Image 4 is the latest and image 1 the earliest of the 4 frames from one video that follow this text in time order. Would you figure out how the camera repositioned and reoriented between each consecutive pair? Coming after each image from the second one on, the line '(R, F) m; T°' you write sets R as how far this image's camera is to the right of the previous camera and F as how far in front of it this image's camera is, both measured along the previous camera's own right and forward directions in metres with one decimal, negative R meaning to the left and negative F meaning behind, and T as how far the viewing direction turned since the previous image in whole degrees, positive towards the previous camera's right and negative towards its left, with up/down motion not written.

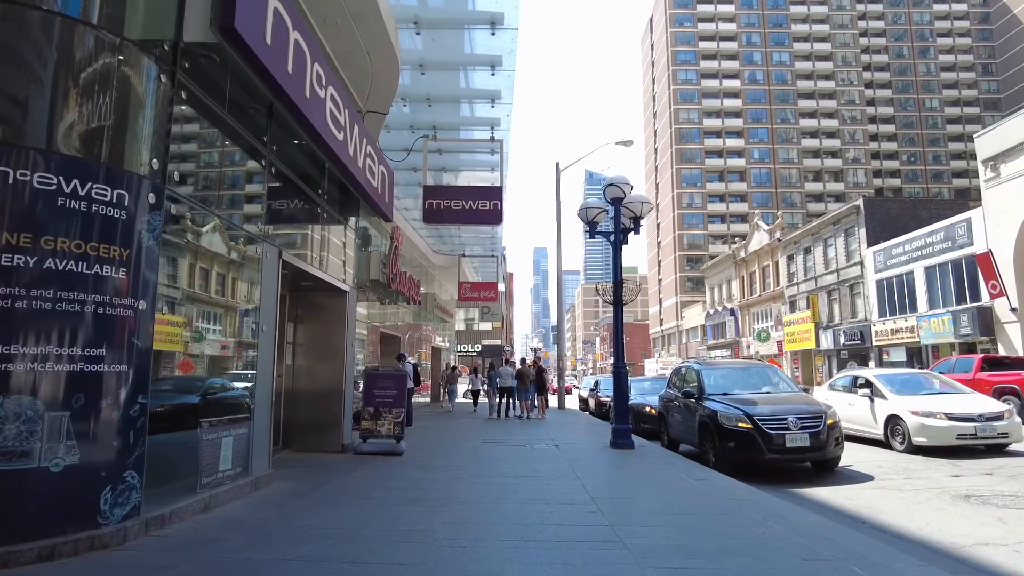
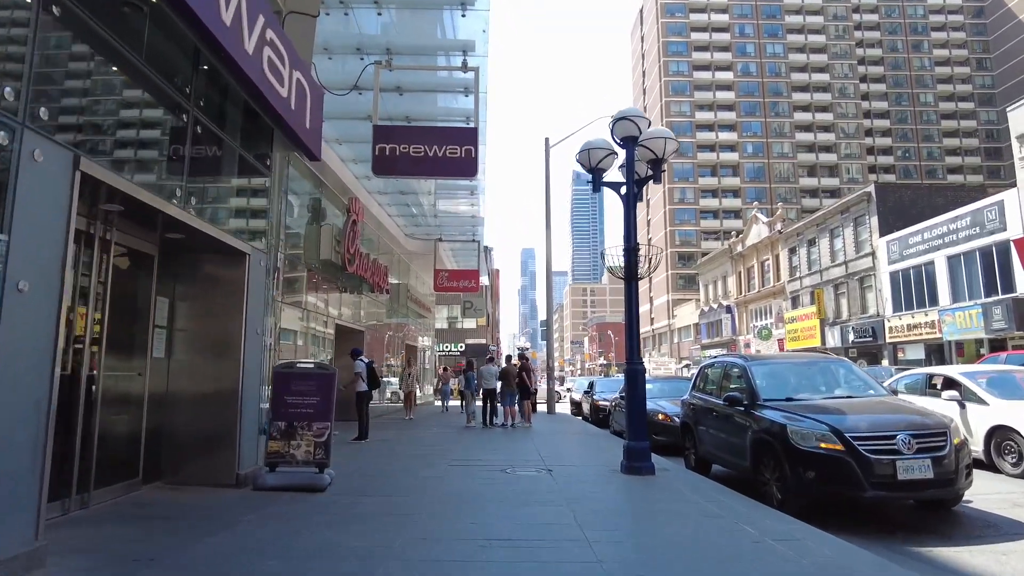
(+0.2, +3.1) m; +1°
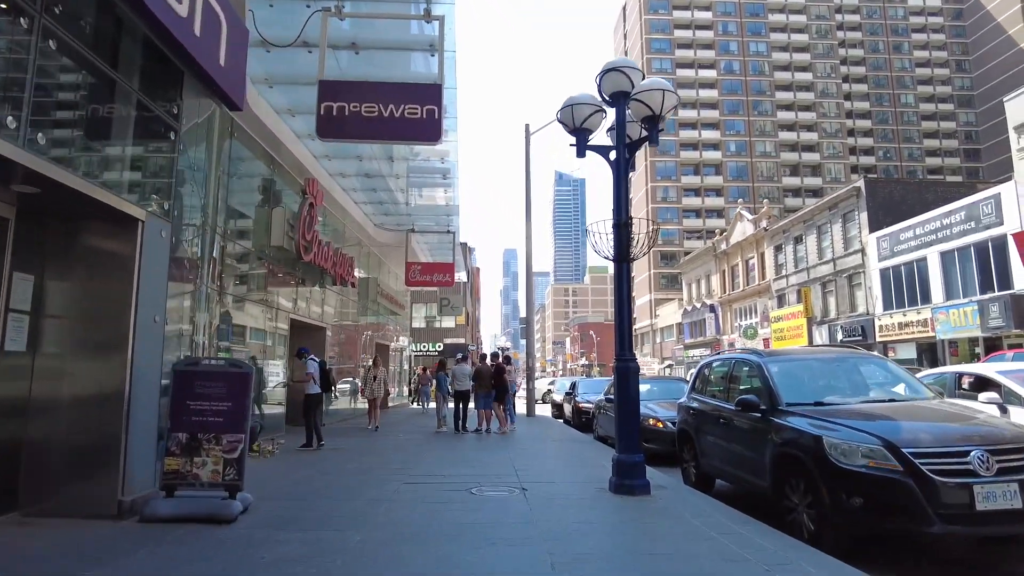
(+0.2, +1.5) m; +2°
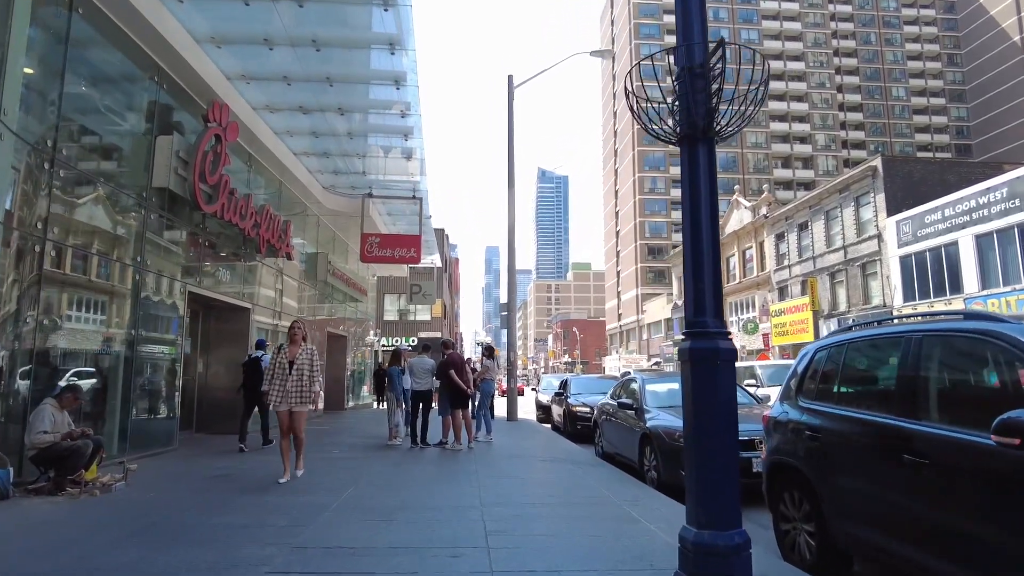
(+0.1, +3.7) m; +2°
